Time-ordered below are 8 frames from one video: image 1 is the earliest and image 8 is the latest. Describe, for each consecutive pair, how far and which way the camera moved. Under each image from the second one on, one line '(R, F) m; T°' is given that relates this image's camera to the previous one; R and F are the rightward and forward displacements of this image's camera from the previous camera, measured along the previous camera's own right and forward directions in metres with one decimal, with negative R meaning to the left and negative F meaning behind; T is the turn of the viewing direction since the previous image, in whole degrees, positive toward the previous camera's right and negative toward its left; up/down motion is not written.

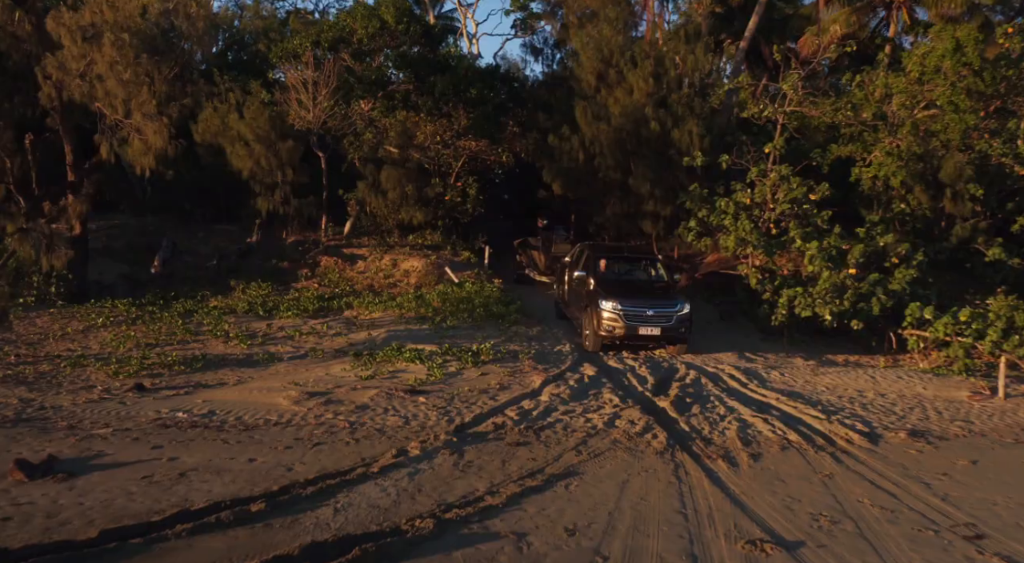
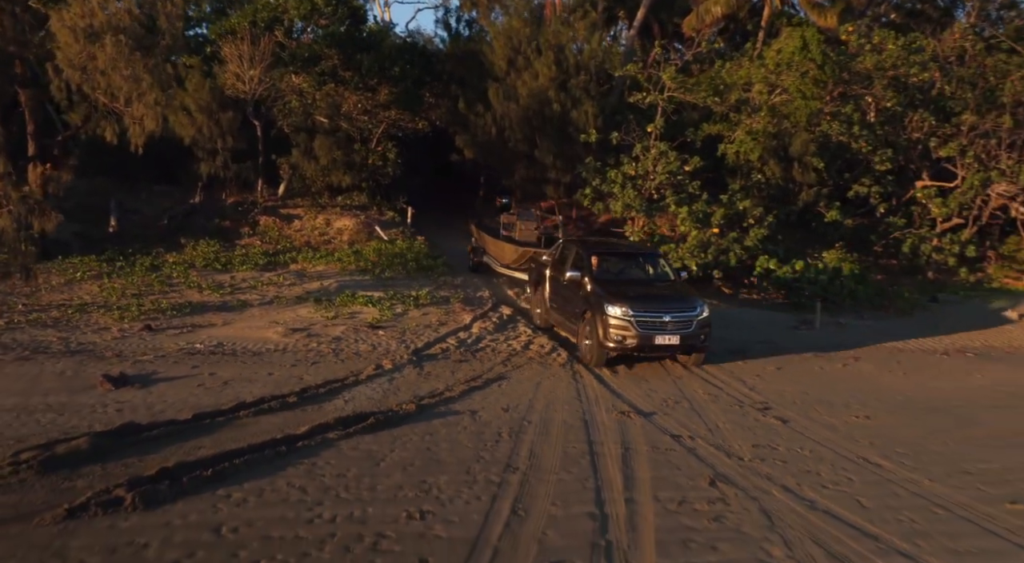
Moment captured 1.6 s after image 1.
(-0.6, -2.3) m; +8°
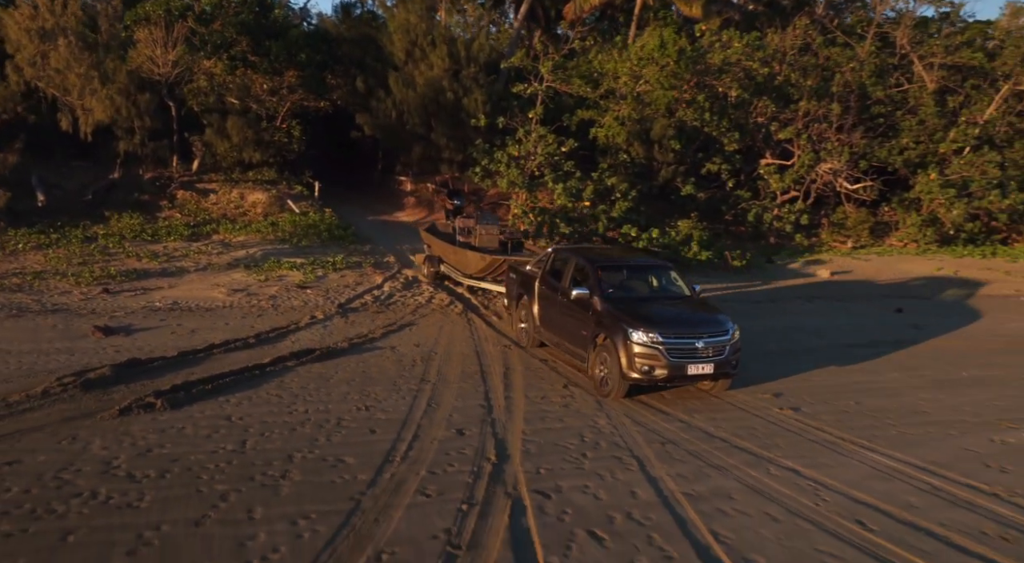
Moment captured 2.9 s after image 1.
(-0.2, -2.5) m; +9°
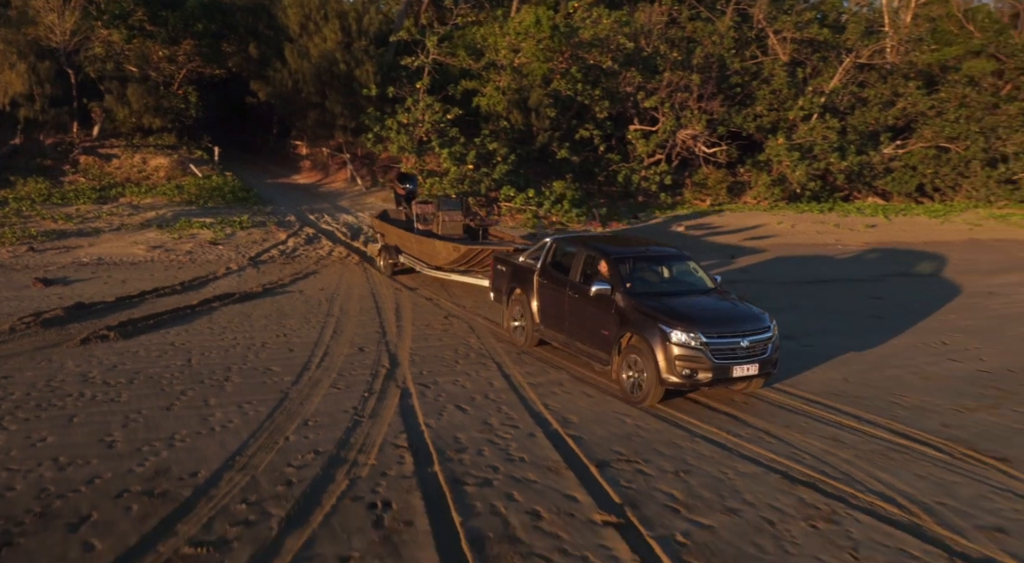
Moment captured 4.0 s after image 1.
(+0.1, -2.2) m; +8°
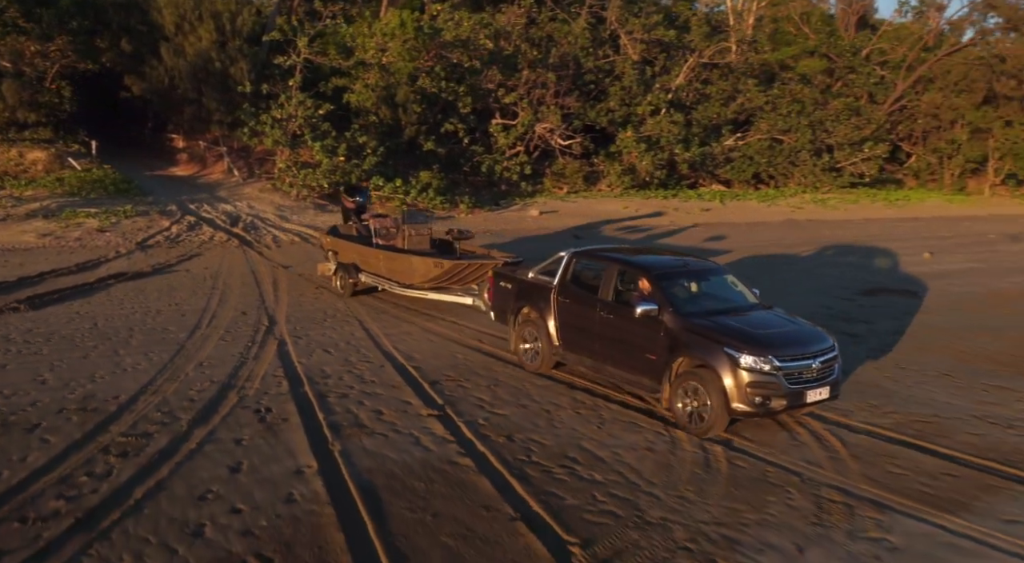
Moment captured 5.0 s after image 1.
(+0.5, -2.5) m; +9°
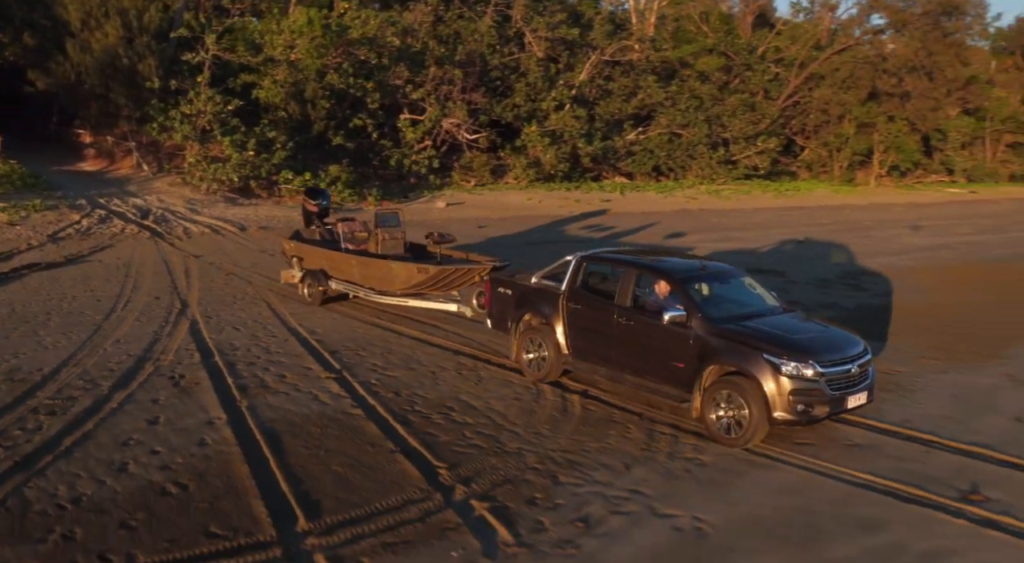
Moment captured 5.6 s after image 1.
(+0.5, -1.5) m; +6°
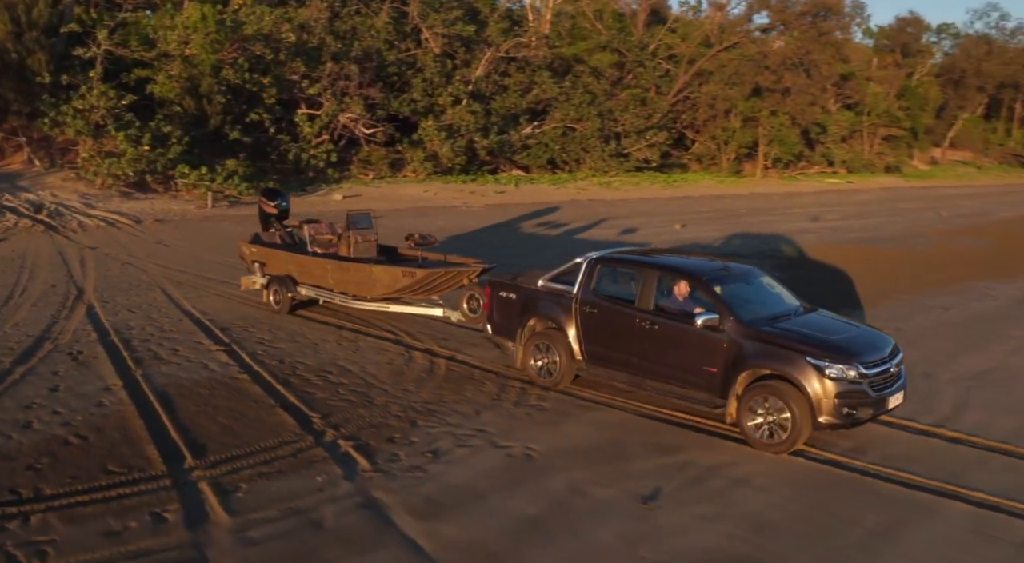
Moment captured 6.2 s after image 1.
(+0.8, -1.6) m; +7°
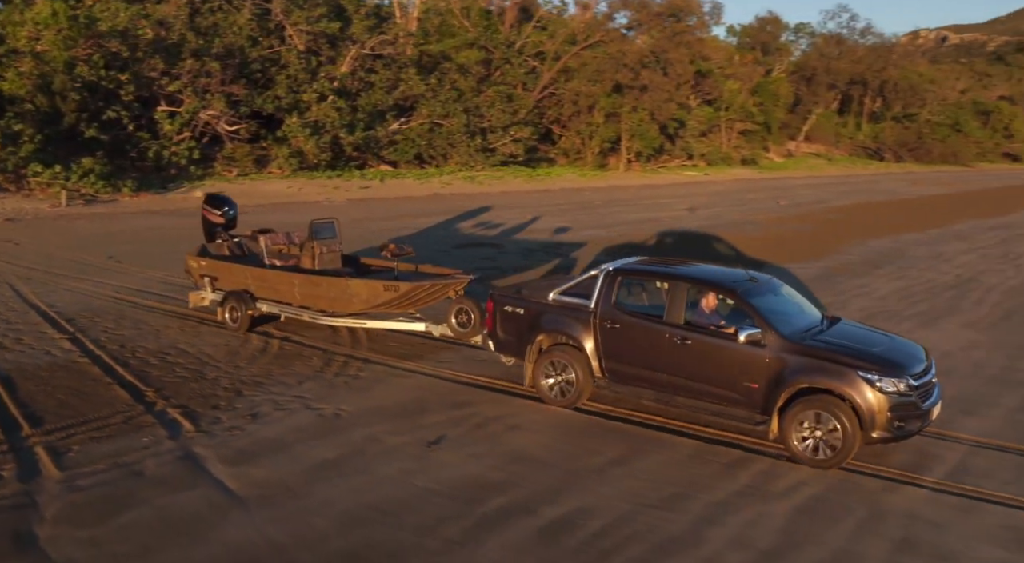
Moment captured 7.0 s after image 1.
(+1.5, -2.1) m; +8°
